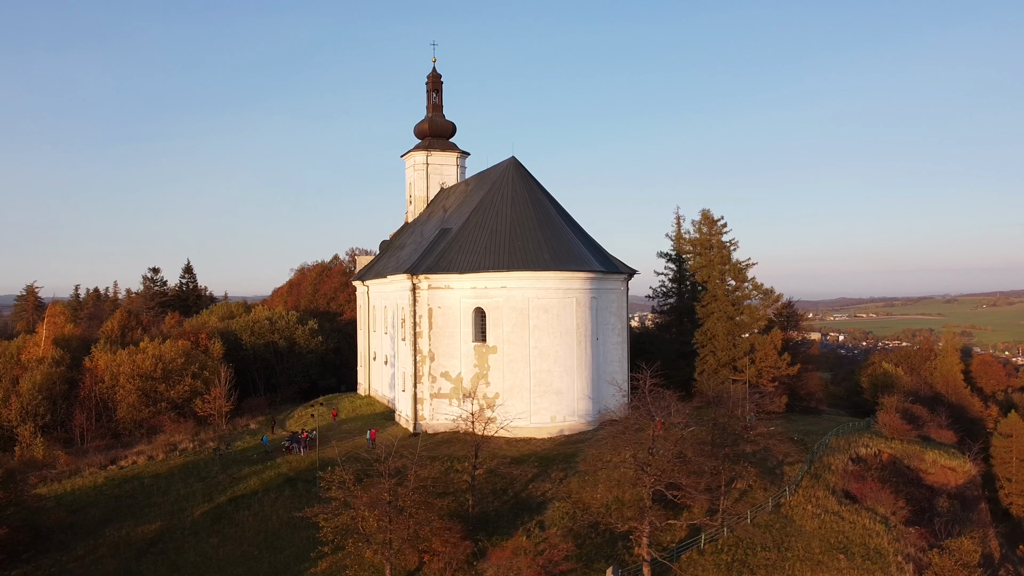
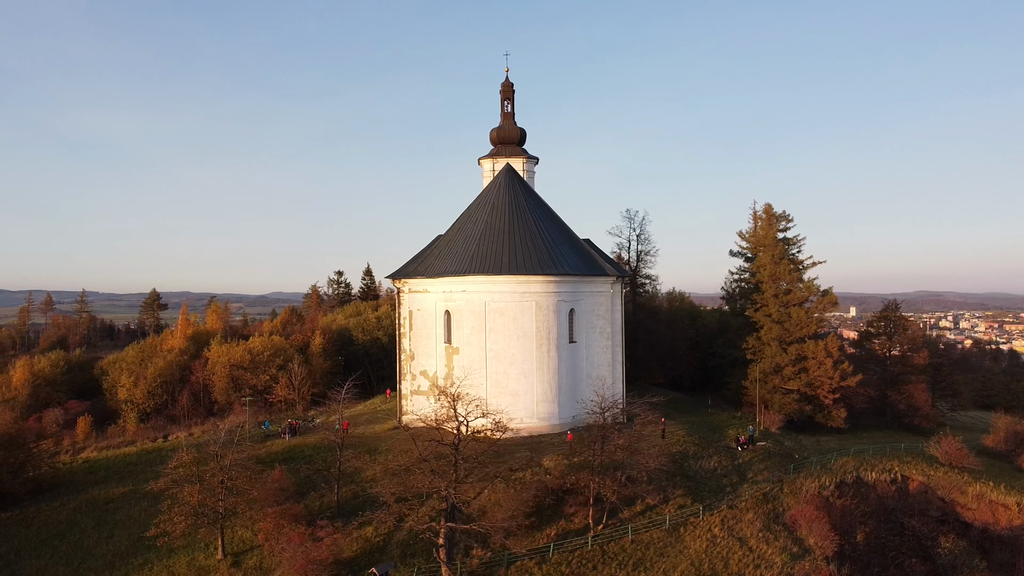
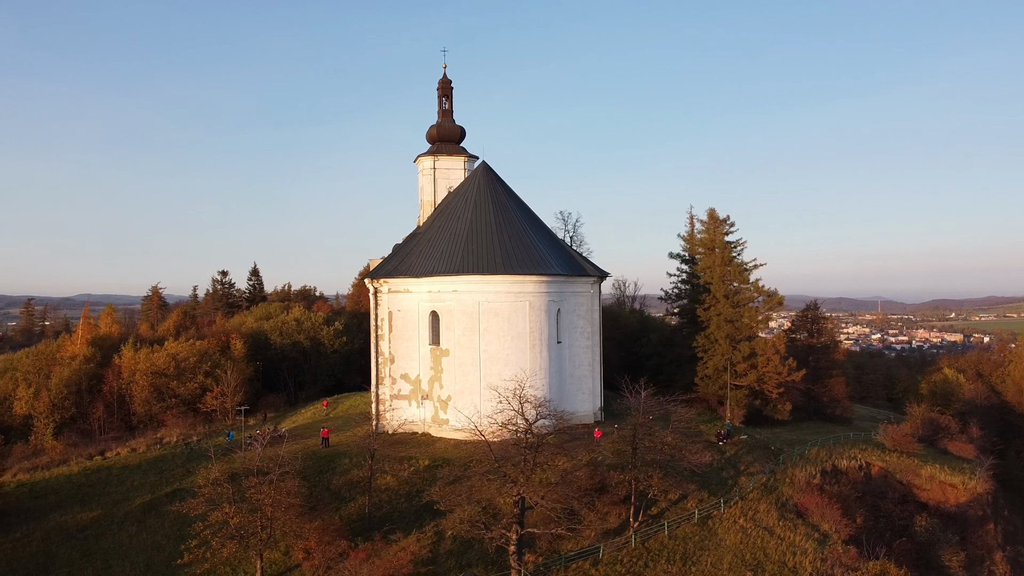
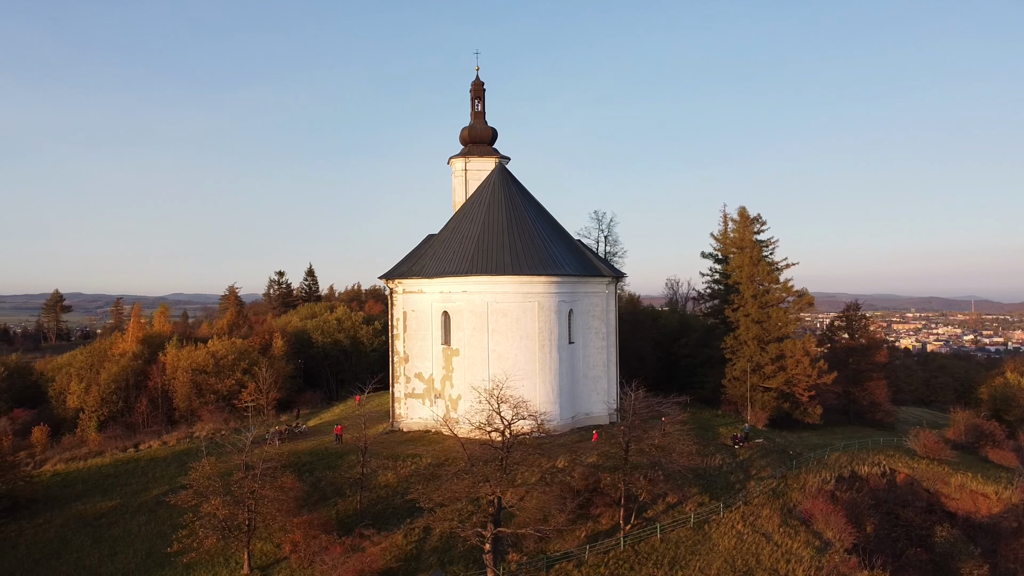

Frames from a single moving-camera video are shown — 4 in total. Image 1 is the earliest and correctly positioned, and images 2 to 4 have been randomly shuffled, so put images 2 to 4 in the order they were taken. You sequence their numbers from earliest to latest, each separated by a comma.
3, 4, 2
